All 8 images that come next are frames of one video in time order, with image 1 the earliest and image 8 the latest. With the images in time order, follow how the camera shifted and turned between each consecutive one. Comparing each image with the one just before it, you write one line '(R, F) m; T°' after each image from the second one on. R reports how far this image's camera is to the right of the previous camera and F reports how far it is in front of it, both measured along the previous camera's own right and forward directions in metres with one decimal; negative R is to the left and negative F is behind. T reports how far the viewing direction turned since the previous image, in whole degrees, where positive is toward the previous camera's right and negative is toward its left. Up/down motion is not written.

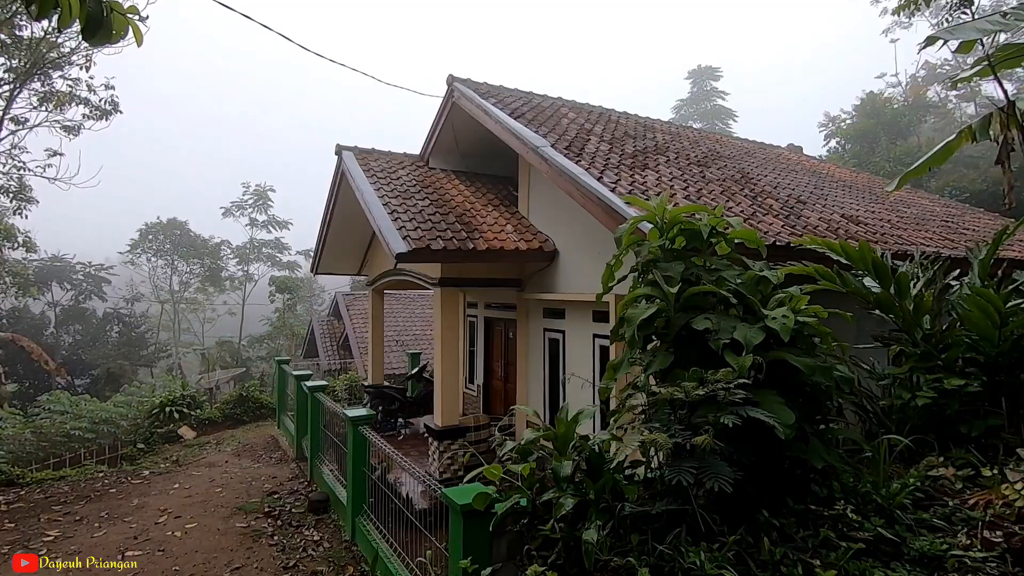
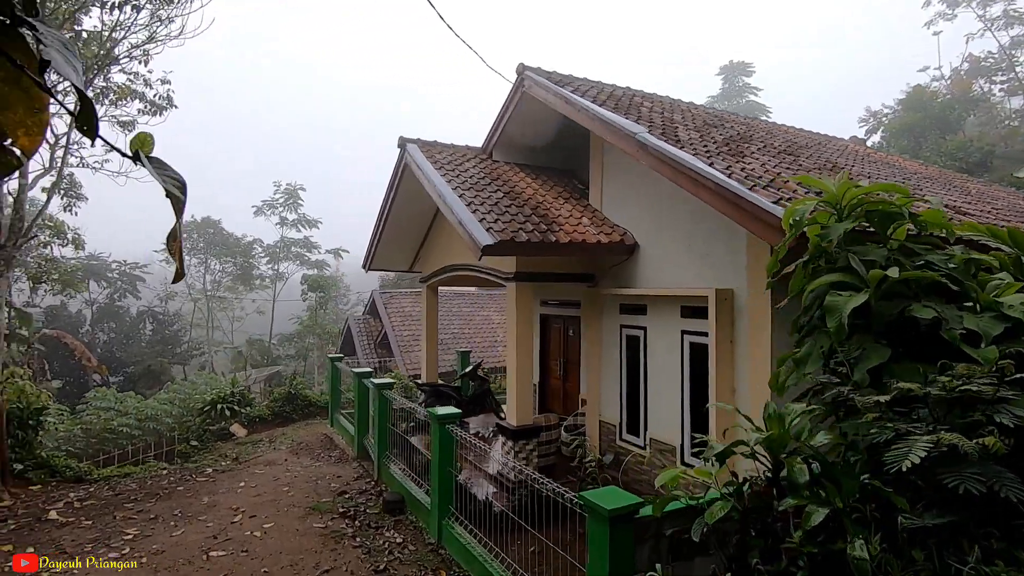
(-0.7, +0.2) m; -1°
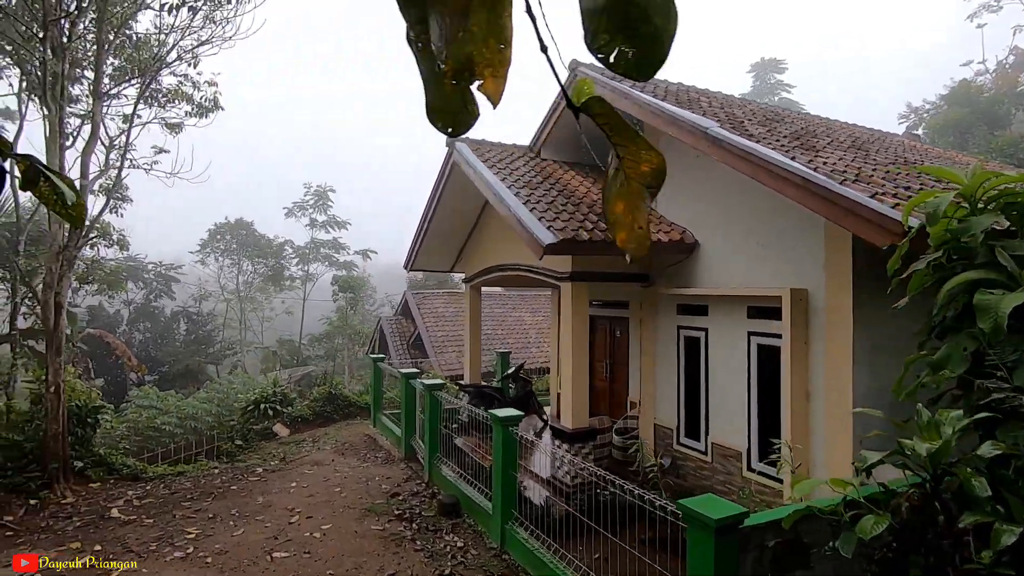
(-0.4, +0.1) m; -2°
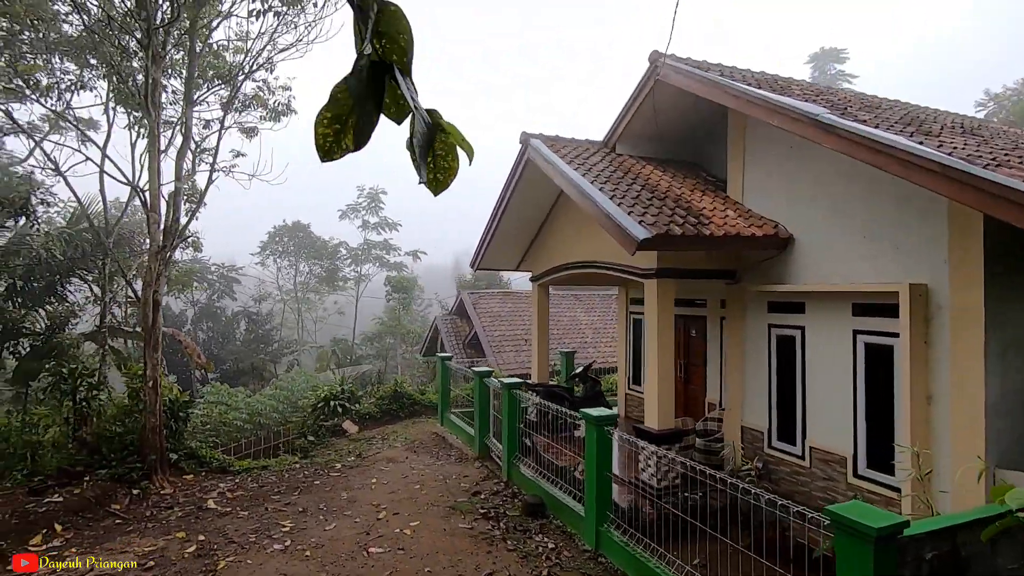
(-0.5, +0.1) m; -4°
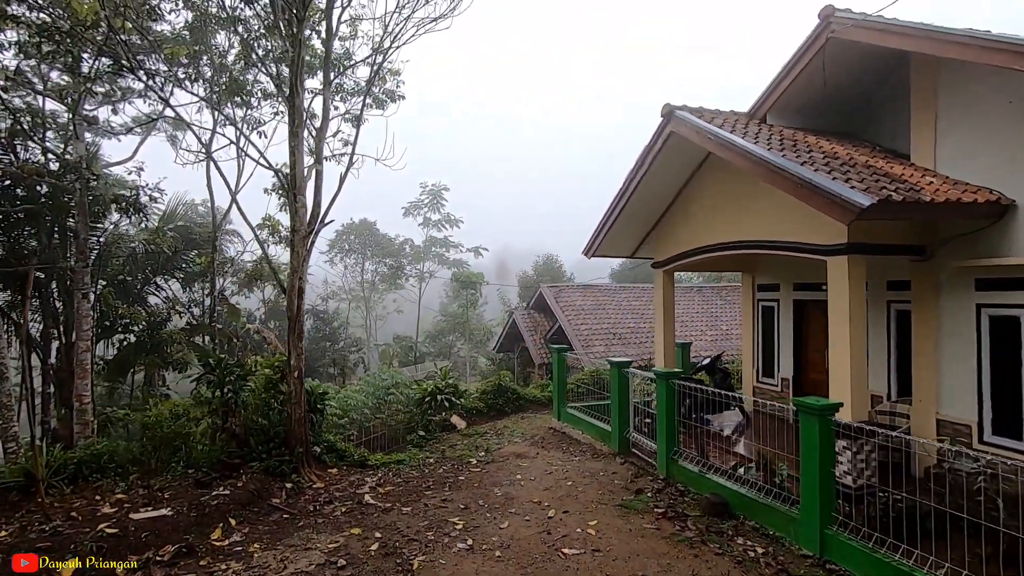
(-1.4, +0.4) m; -4°
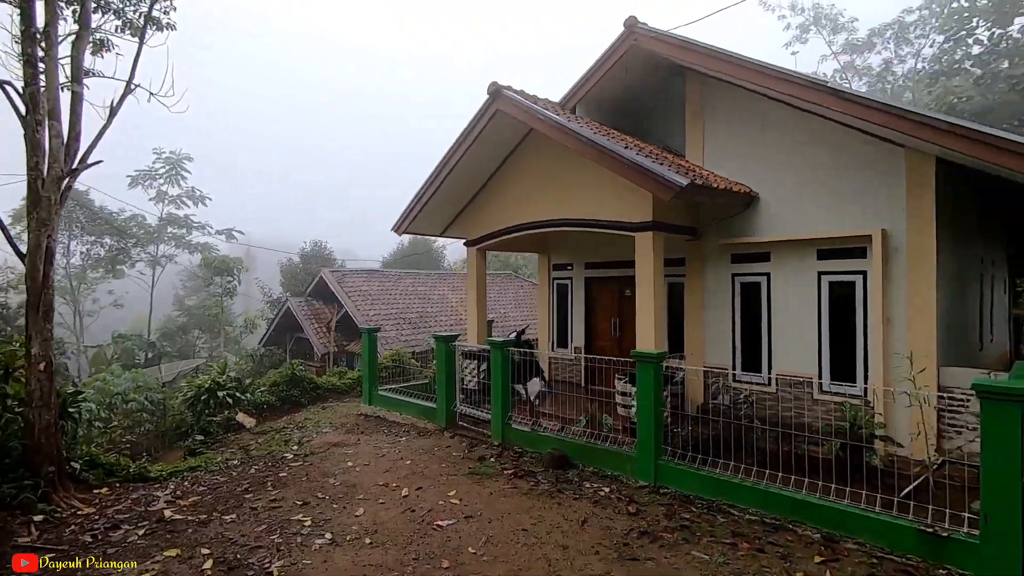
(-0.9, +0.4) m; +26°
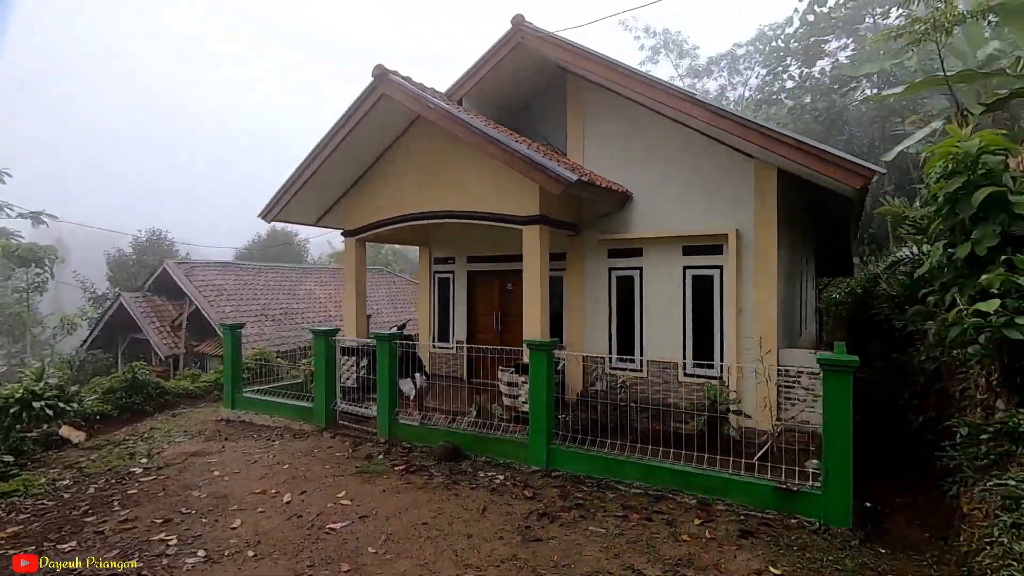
(-0.3, +0.1) m; +14°
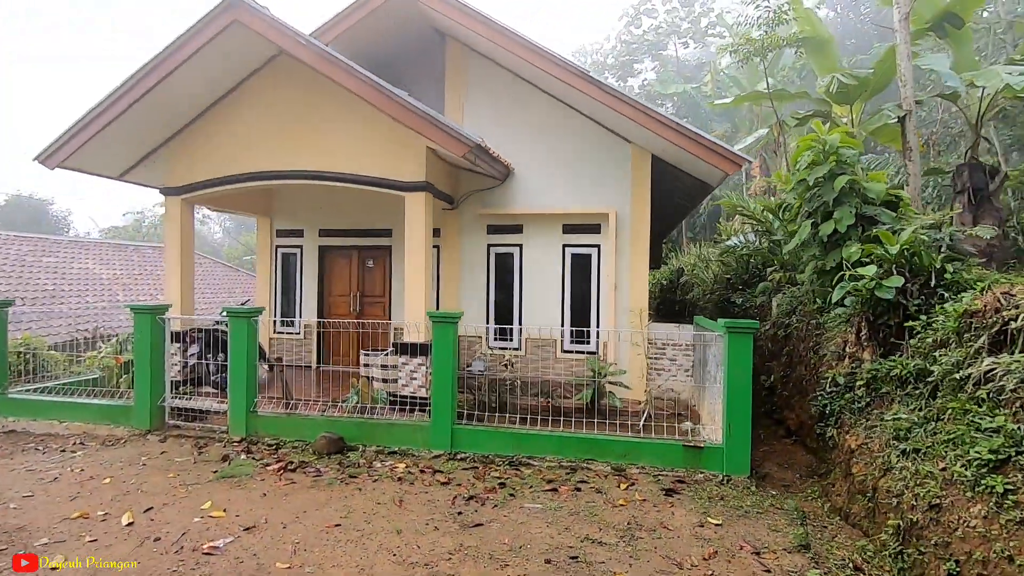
(-0.8, +0.5) m; +20°
